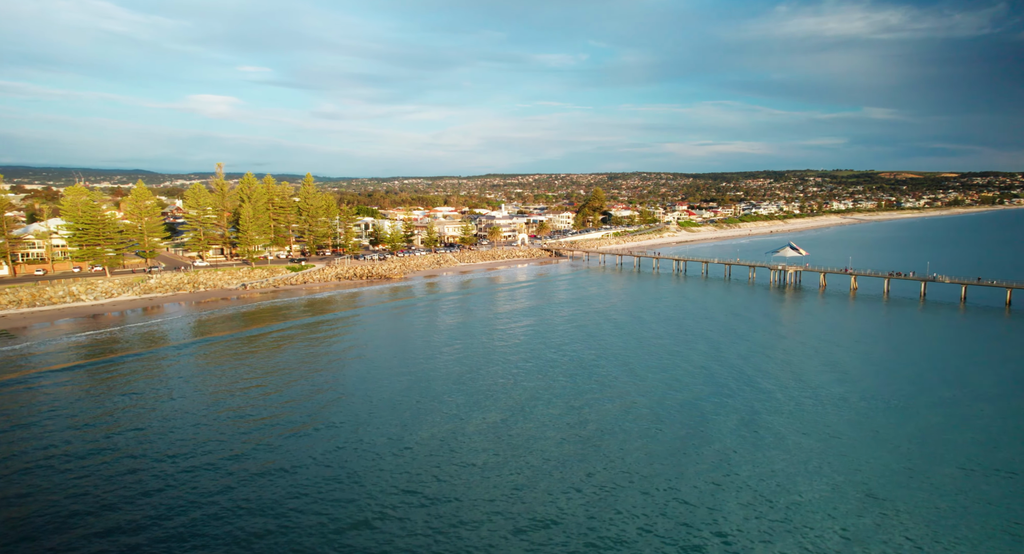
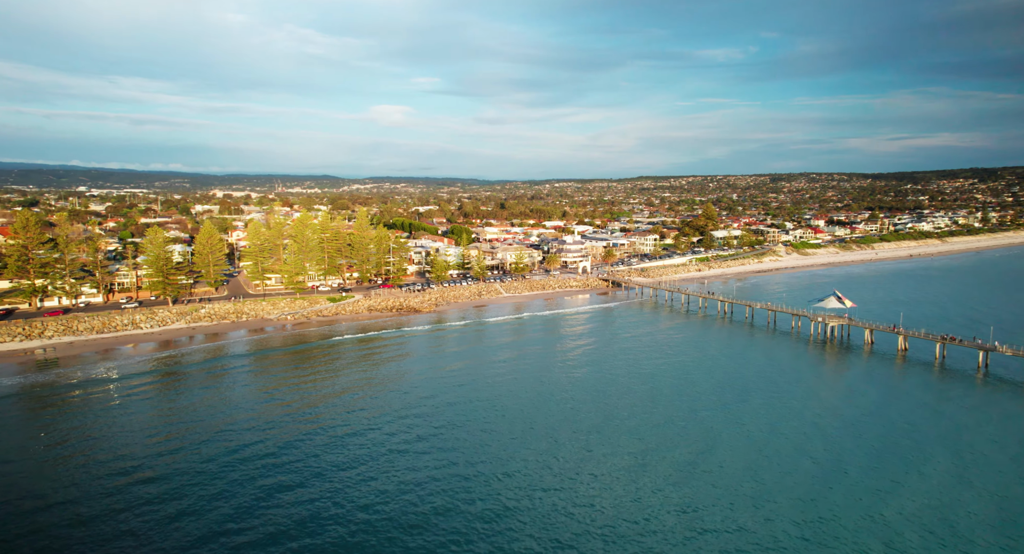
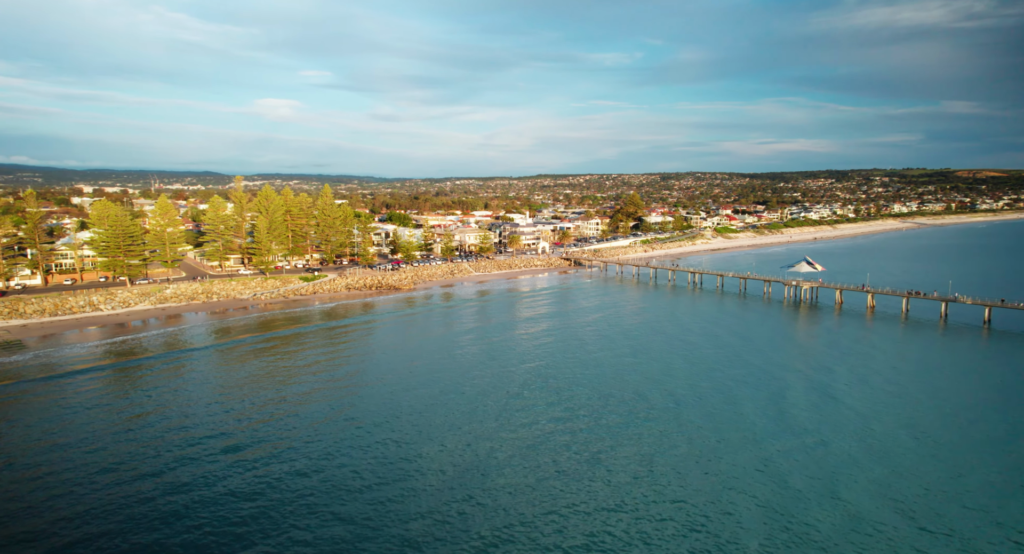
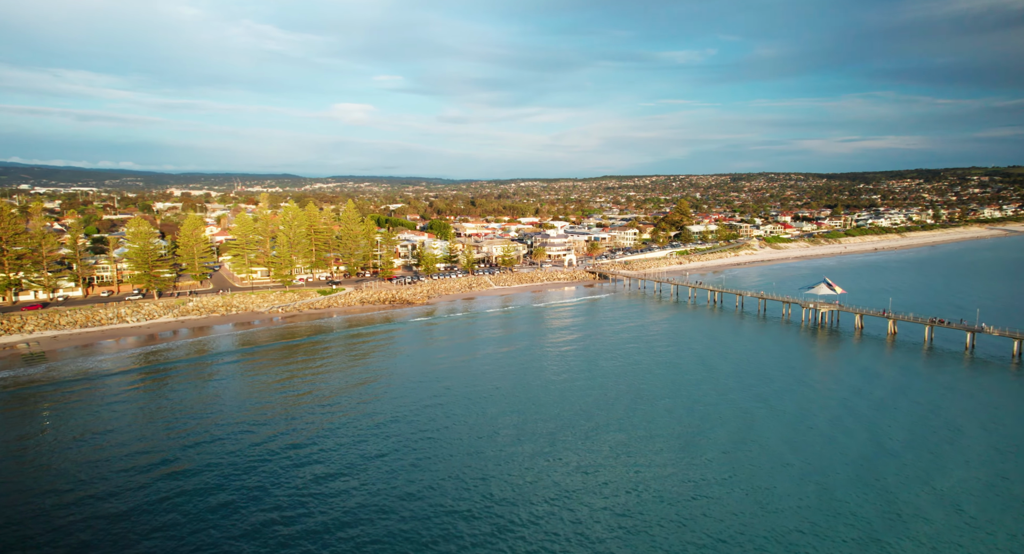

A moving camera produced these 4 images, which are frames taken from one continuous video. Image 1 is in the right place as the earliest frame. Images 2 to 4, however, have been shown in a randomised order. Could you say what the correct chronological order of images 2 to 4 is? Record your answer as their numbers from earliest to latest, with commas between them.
3, 4, 2
